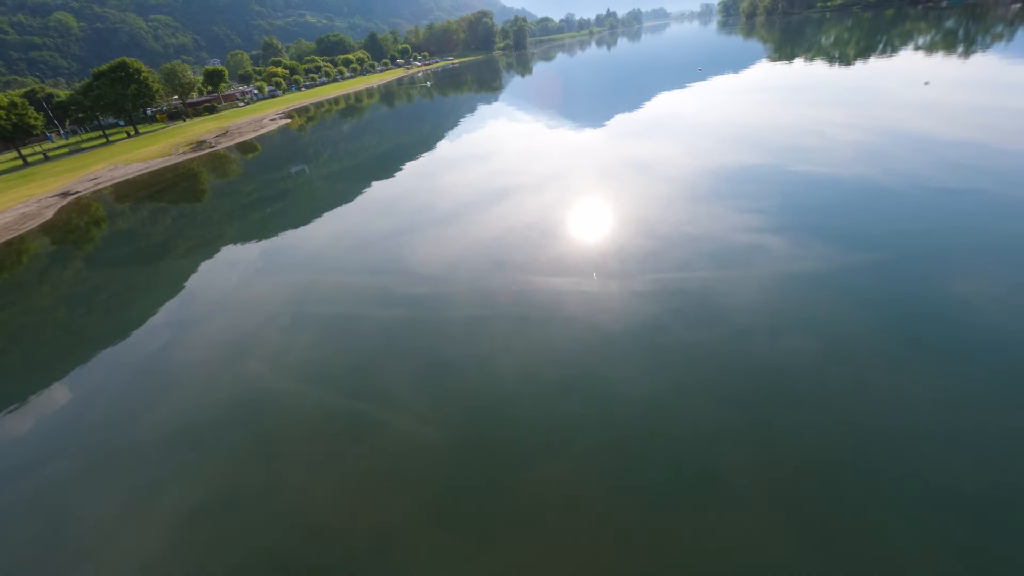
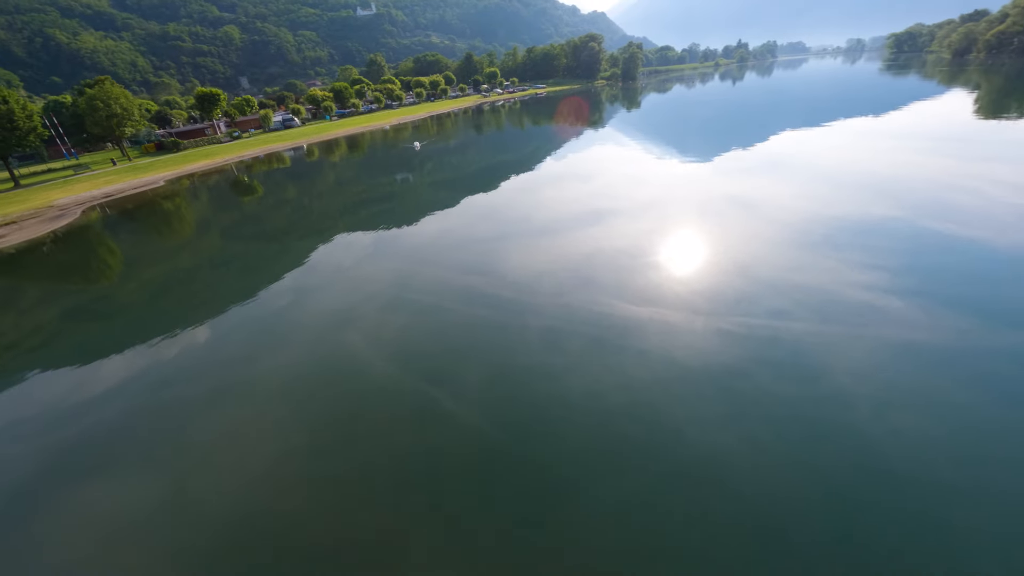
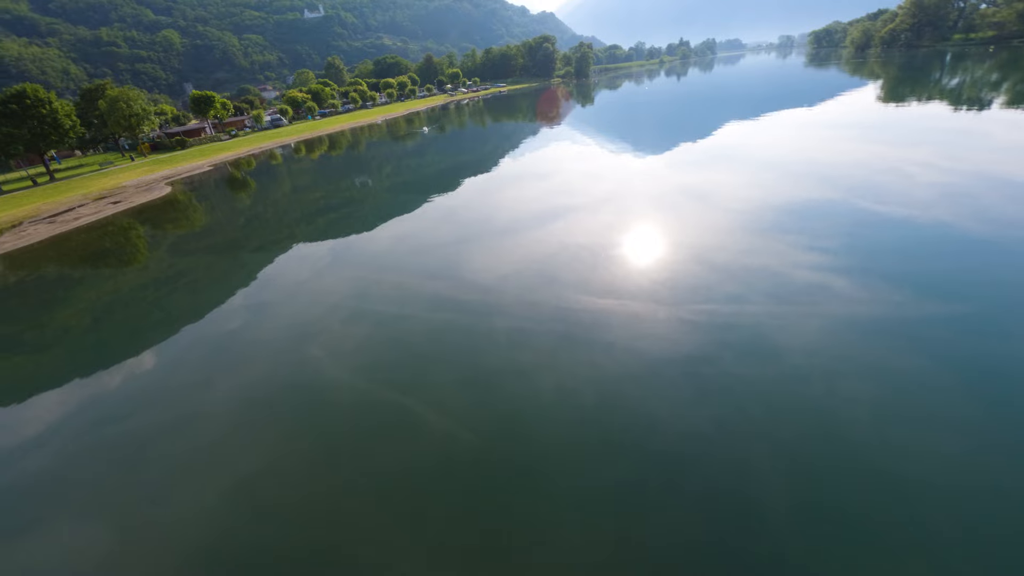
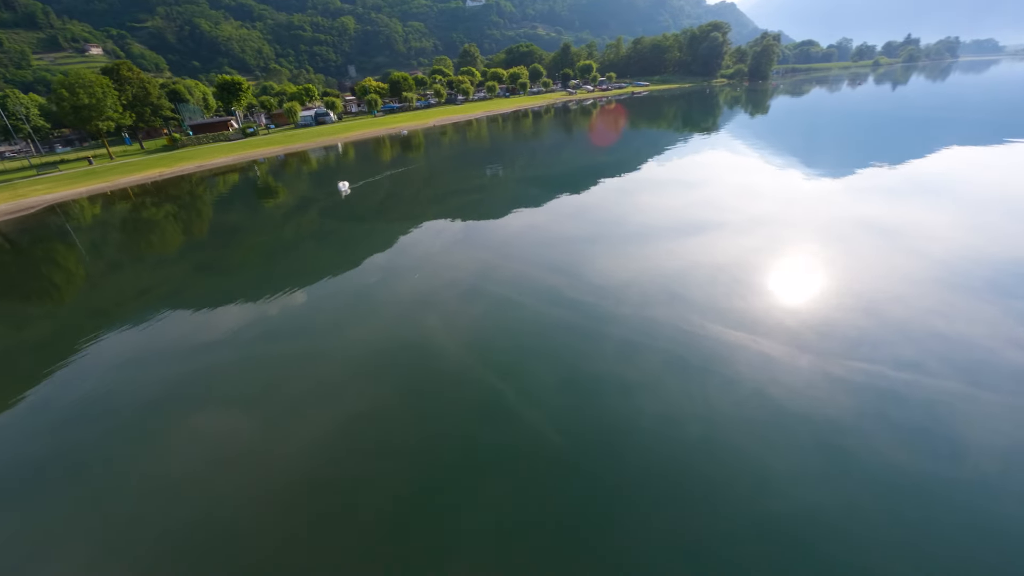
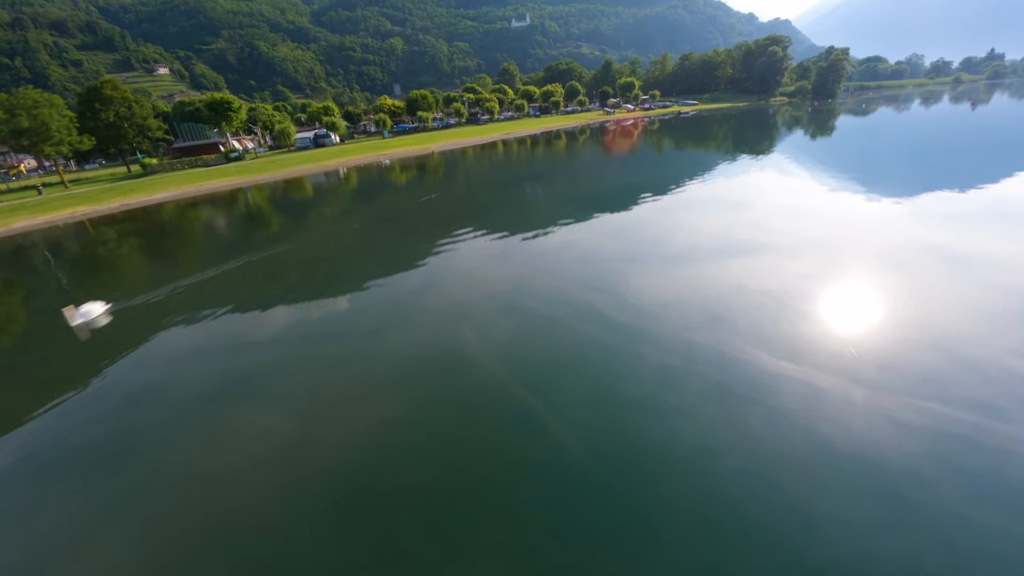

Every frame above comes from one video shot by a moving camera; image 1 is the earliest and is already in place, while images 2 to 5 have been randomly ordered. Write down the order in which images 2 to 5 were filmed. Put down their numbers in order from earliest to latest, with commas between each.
3, 2, 4, 5
